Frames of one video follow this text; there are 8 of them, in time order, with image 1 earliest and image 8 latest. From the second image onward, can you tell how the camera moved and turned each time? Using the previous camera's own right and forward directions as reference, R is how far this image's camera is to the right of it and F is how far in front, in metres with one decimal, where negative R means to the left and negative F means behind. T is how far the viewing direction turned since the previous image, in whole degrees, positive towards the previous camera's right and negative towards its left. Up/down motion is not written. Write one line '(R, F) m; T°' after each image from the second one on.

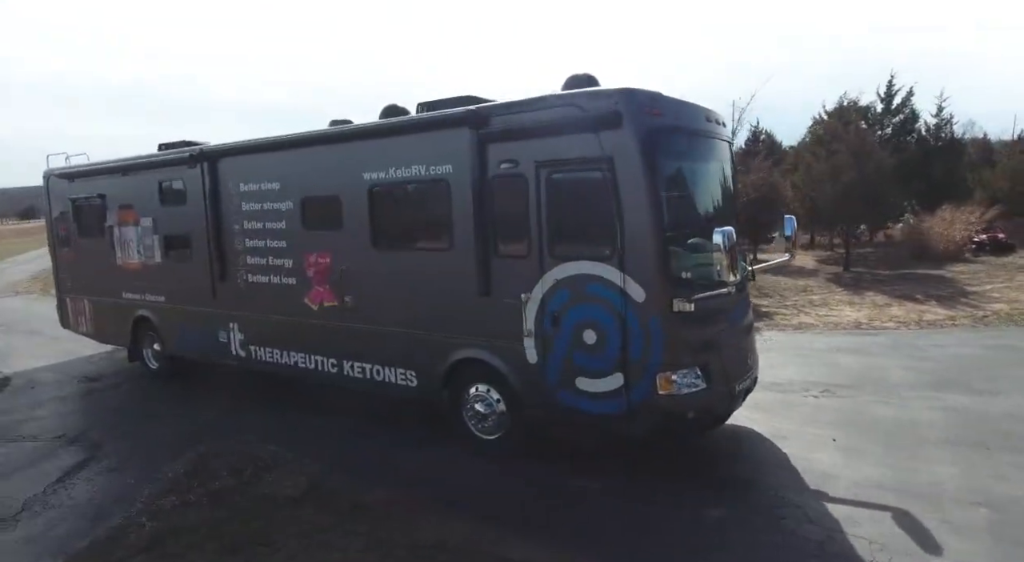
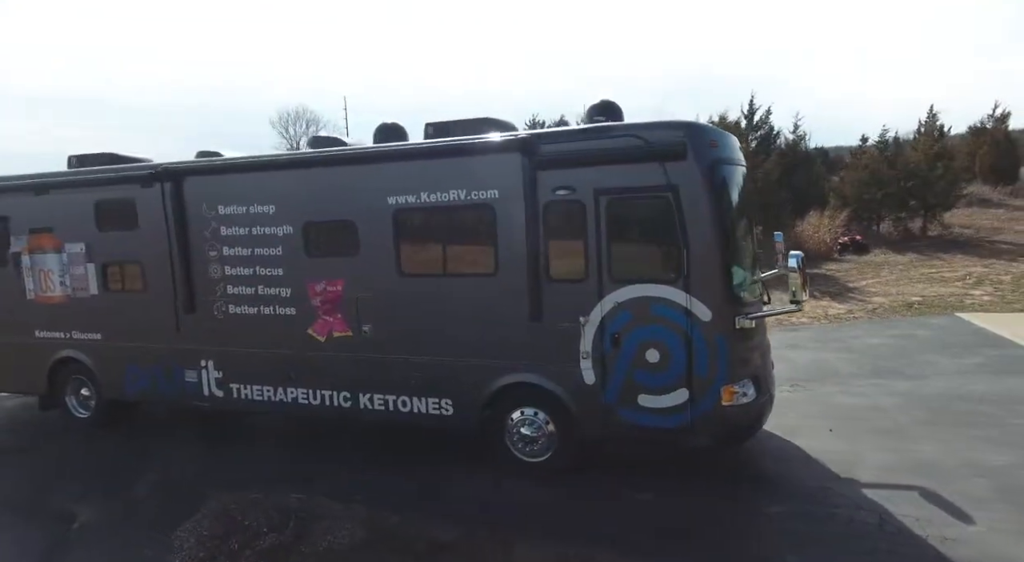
(-1.5, +0.1) m; +13°
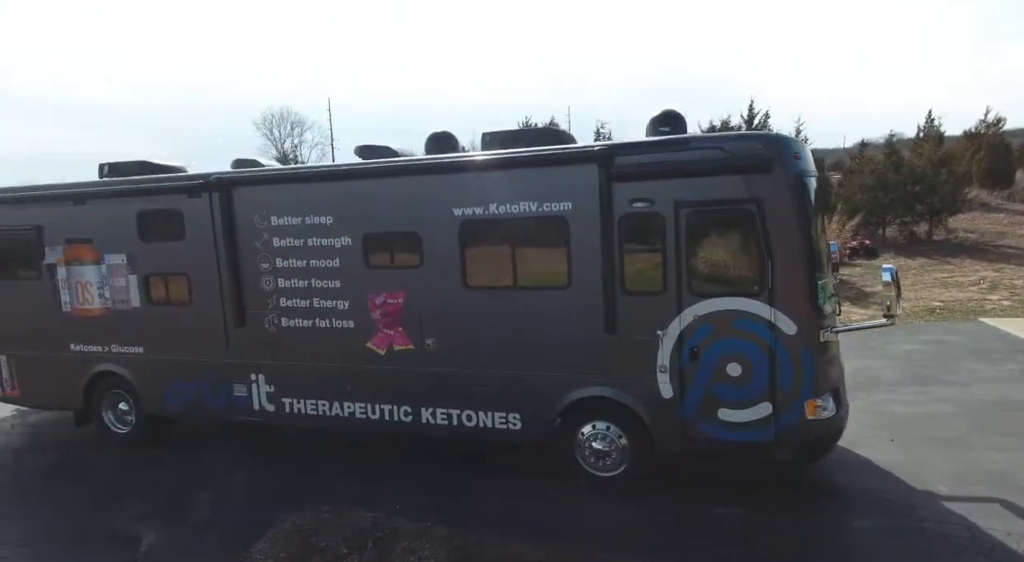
(-0.7, +0.1) m; +1°
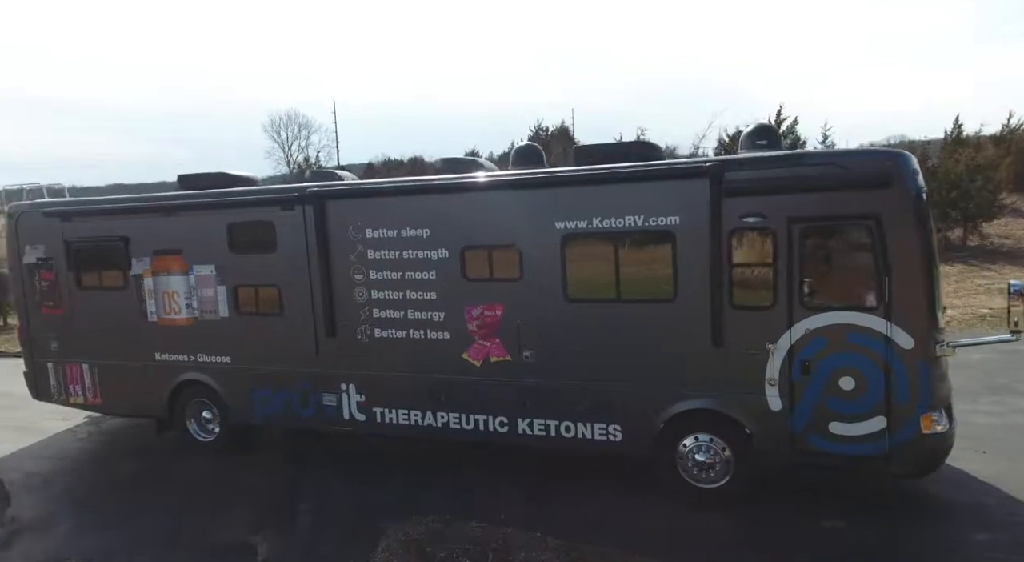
(-0.8, -0.1) m; 0°
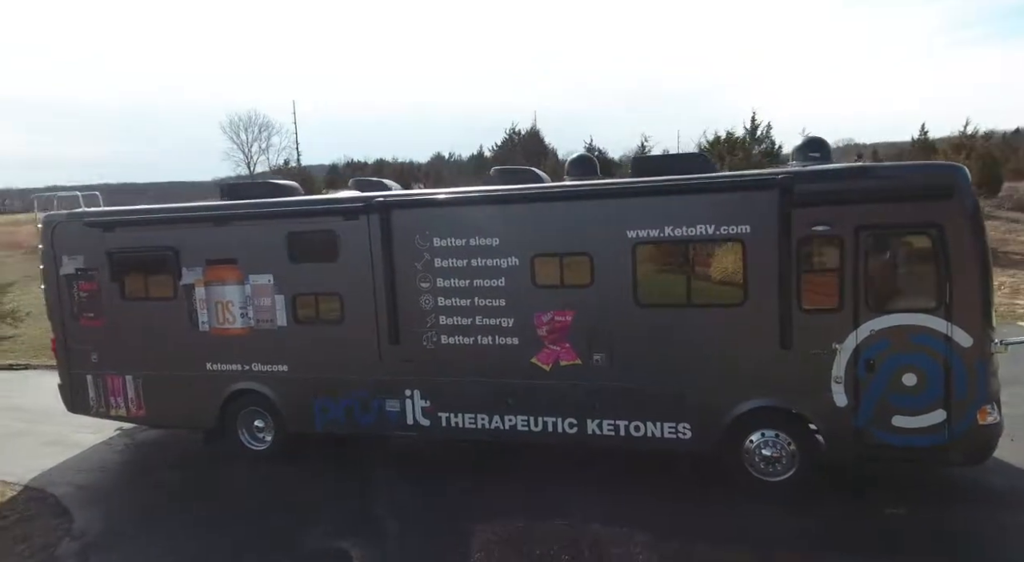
(-1.0, -0.2) m; +4°
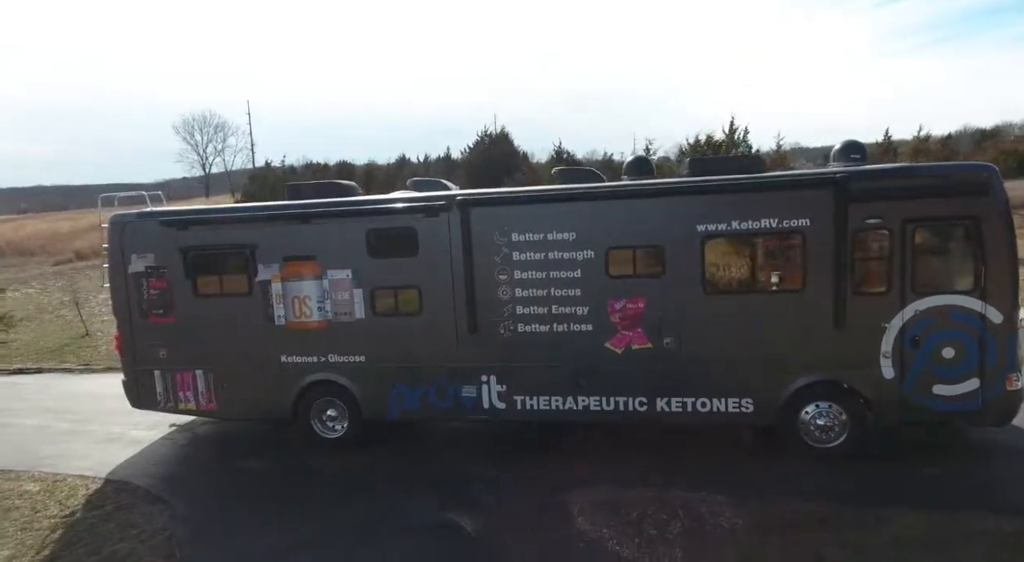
(-1.2, -0.5) m; +4°
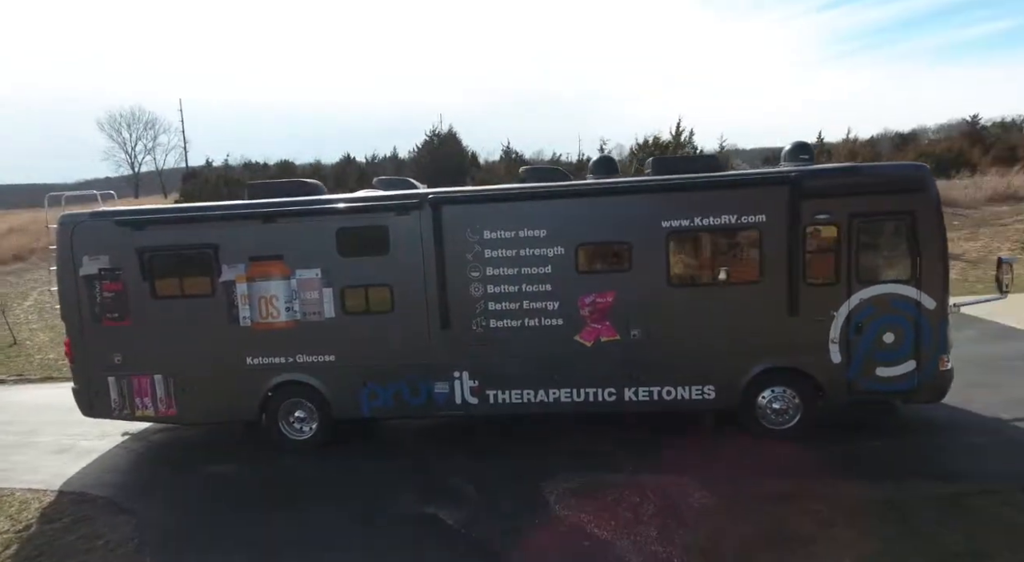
(-0.3, -0.1) m; +5°
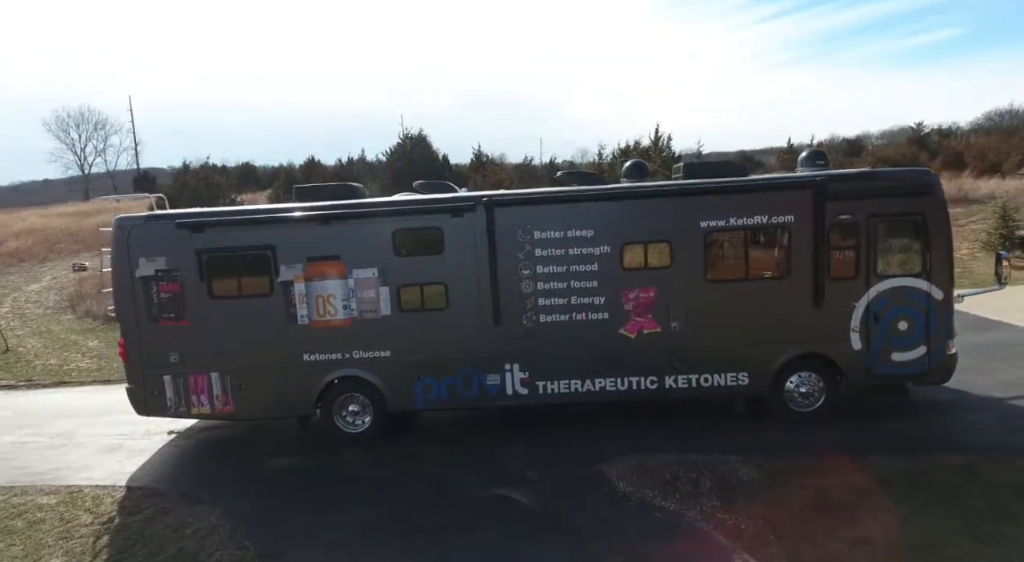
(-1.0, -0.4) m; +4°
